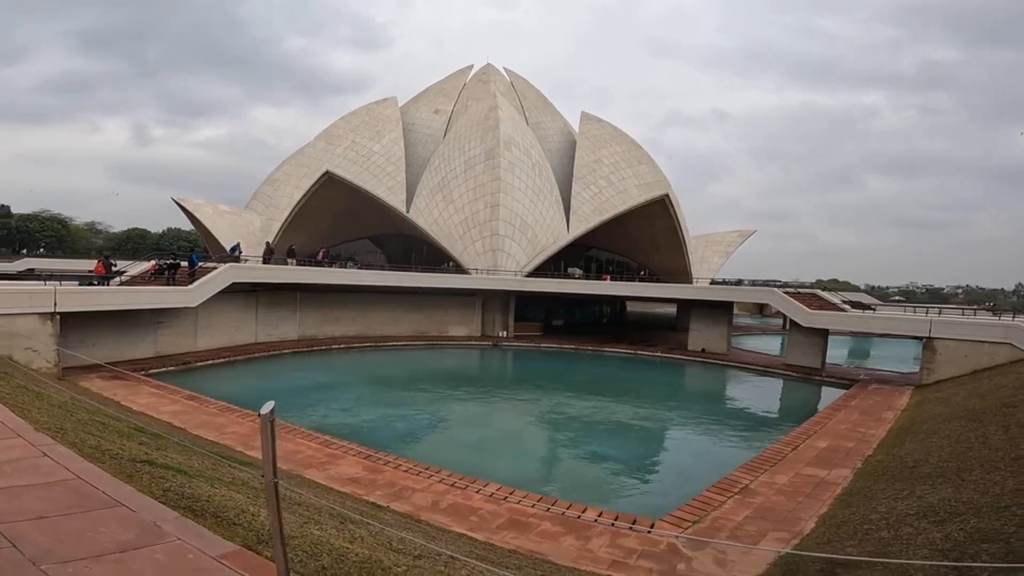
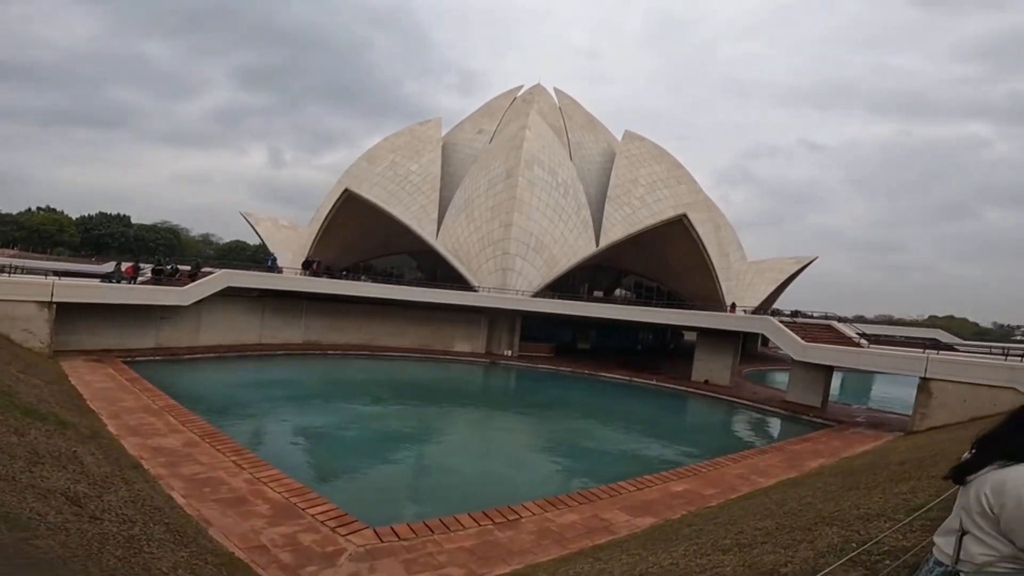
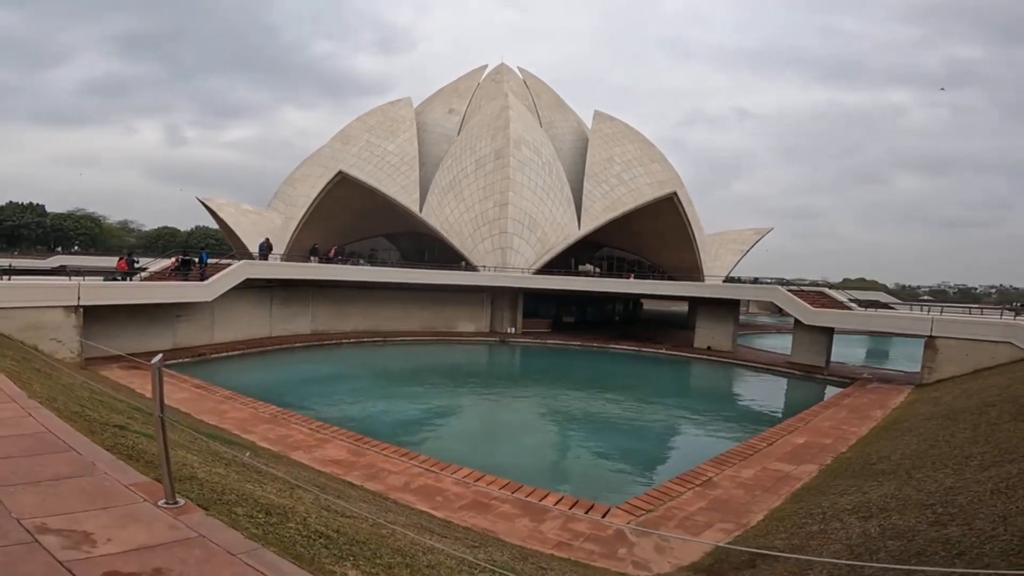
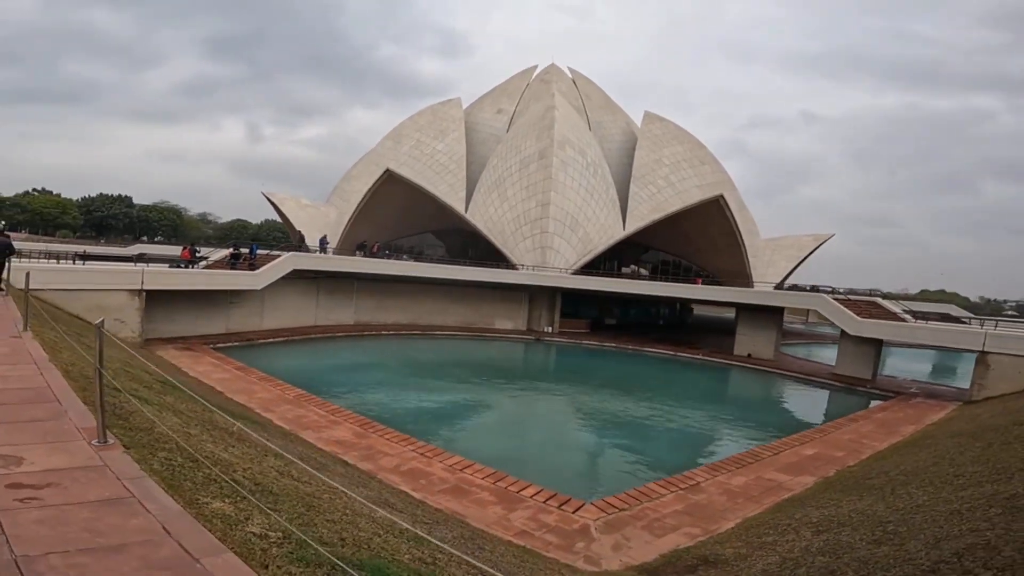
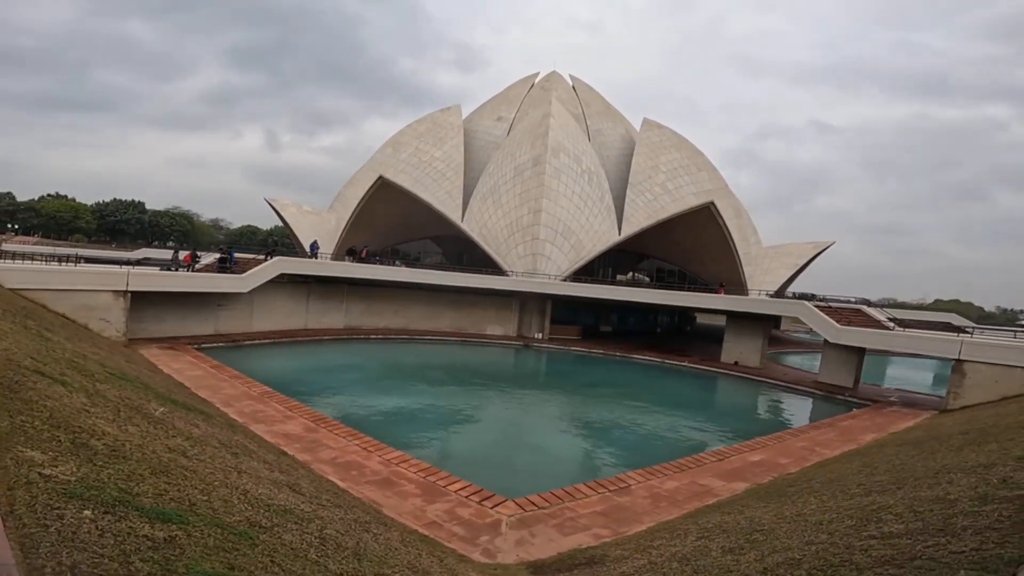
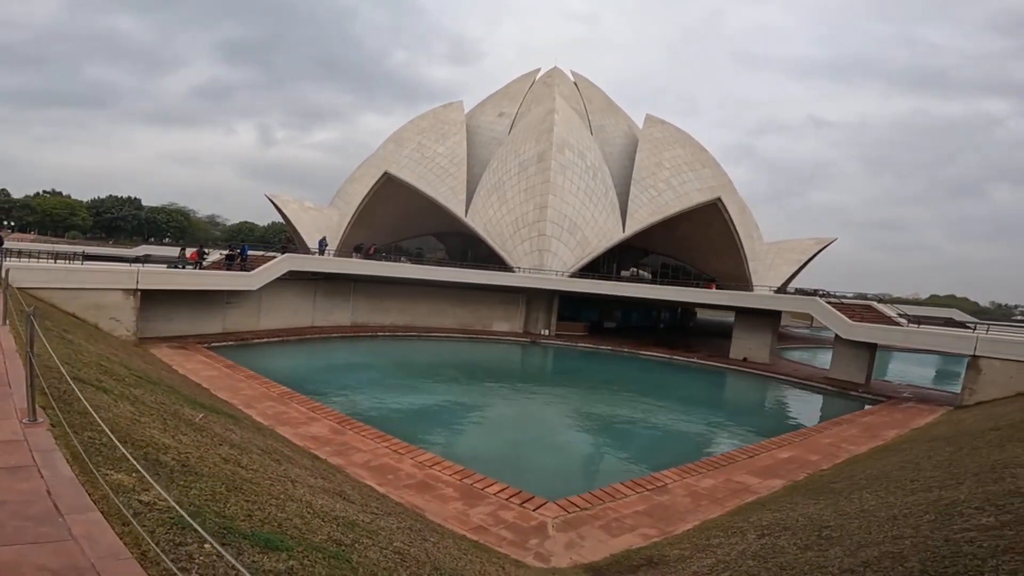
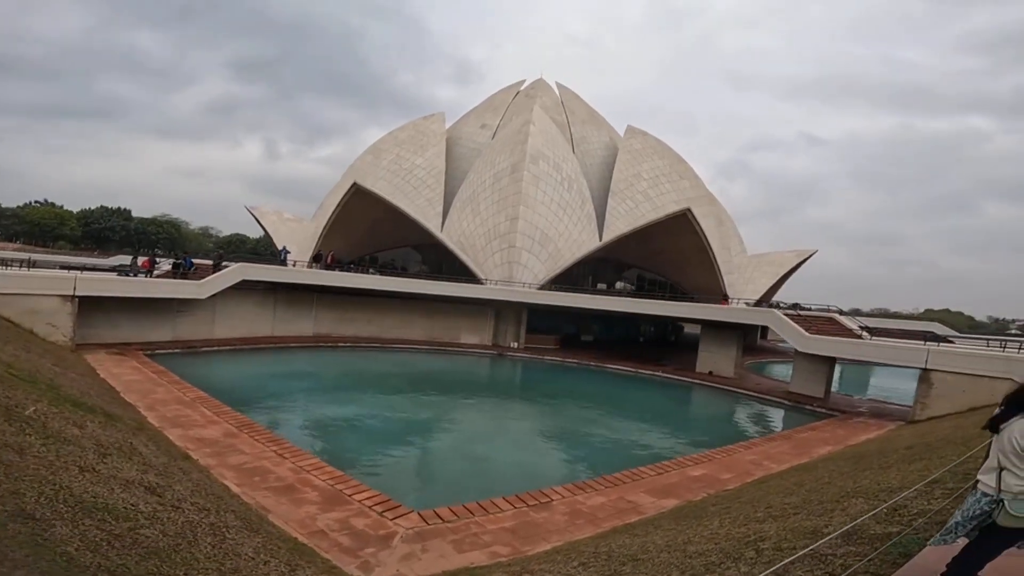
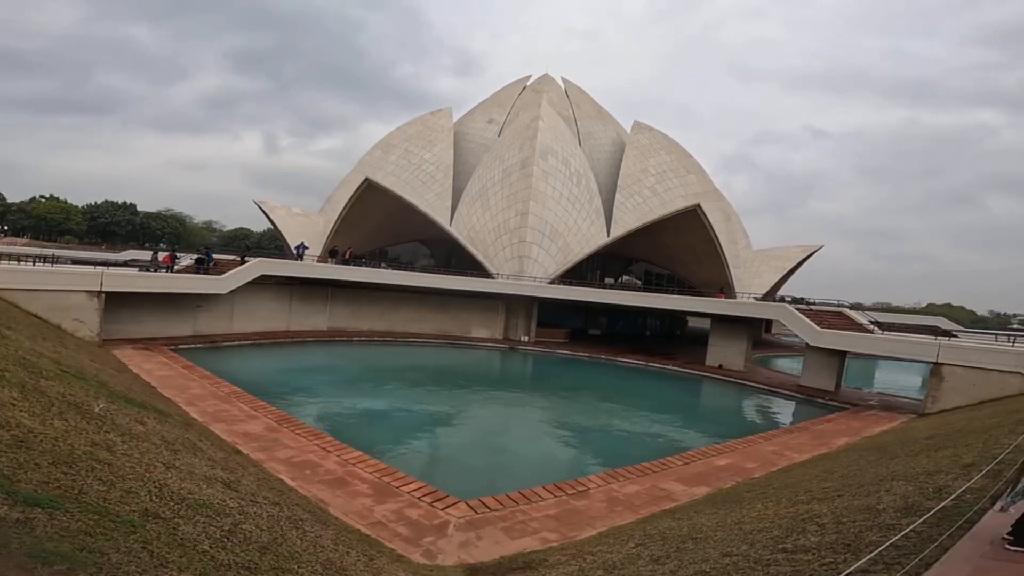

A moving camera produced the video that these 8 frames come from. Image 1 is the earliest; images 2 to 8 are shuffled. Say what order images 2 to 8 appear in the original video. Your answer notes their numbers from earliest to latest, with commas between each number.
3, 4, 6, 5, 8, 7, 2
